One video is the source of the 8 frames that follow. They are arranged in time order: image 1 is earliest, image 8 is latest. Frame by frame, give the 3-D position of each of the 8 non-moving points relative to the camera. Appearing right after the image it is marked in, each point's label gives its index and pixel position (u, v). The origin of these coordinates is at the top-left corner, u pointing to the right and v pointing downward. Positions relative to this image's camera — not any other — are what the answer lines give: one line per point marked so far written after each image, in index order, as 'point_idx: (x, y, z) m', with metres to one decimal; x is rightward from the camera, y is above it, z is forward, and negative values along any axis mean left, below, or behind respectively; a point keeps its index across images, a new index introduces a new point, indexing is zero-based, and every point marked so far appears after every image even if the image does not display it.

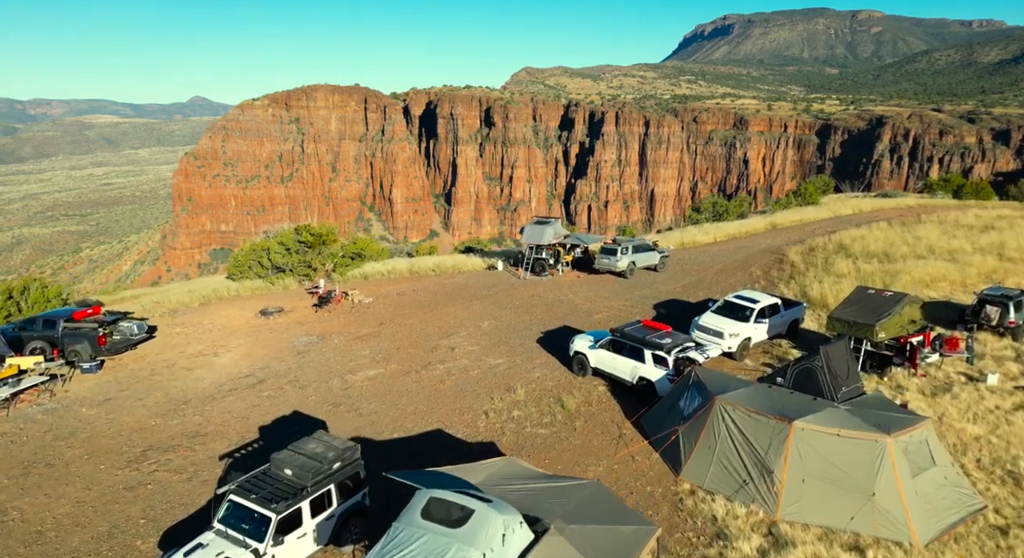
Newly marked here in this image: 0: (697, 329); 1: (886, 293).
0: (+5.1, -1.4, +16.9) m
1: (+9.6, -0.4, +15.7) m
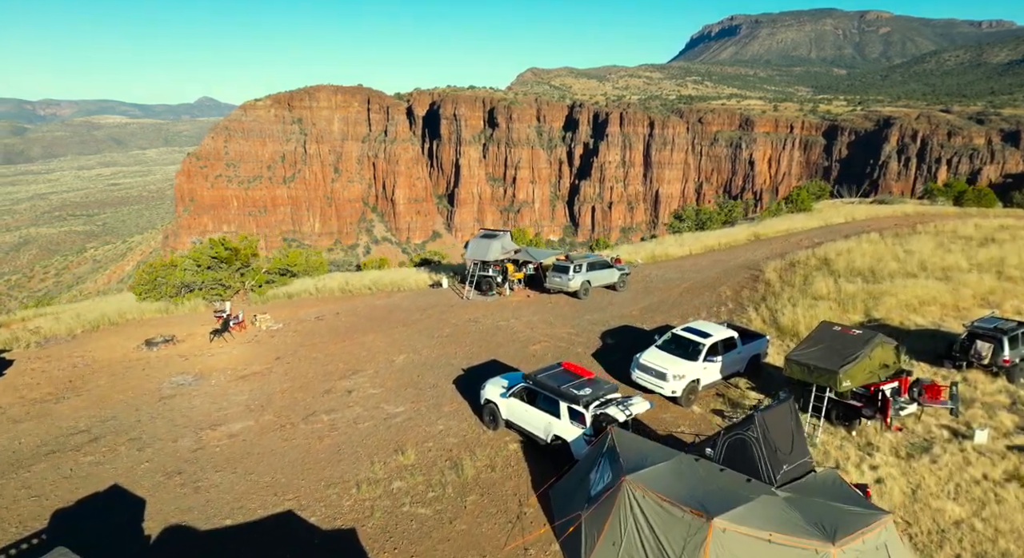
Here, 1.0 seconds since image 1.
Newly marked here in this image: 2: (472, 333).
0: (+3.1, -2.2, +14.6) m
1: (+7.5, -1.2, +13.4) m
2: (-0.8, -1.5, +17.6) m
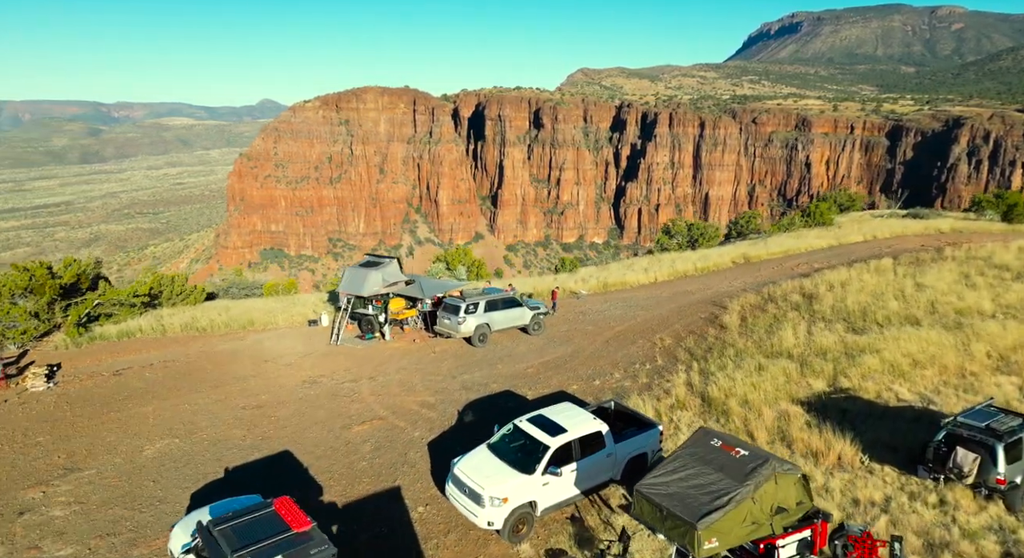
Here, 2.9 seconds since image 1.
0: (-1.0, -3.5, +10.3) m
1: (+3.4, -2.6, +8.9) m
2: (-4.7, -2.7, +13.6) m
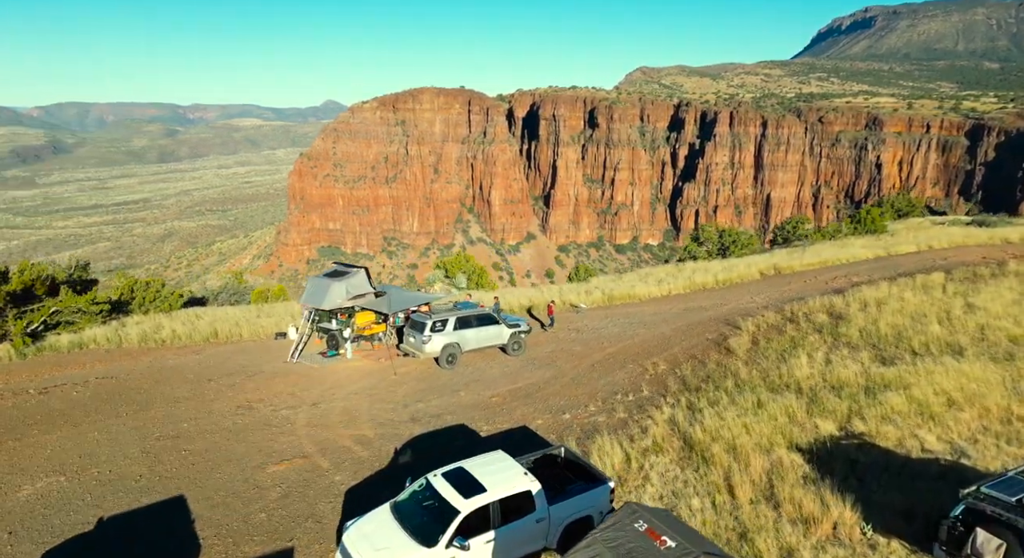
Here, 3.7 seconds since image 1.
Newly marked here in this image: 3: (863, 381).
0: (-2.4, -3.9, +8.7) m
1: (+1.9, -3.1, +7.0) m
2: (-5.9, -3.0, +12.3) m
3: (+9.7, -2.7, +16.7) m
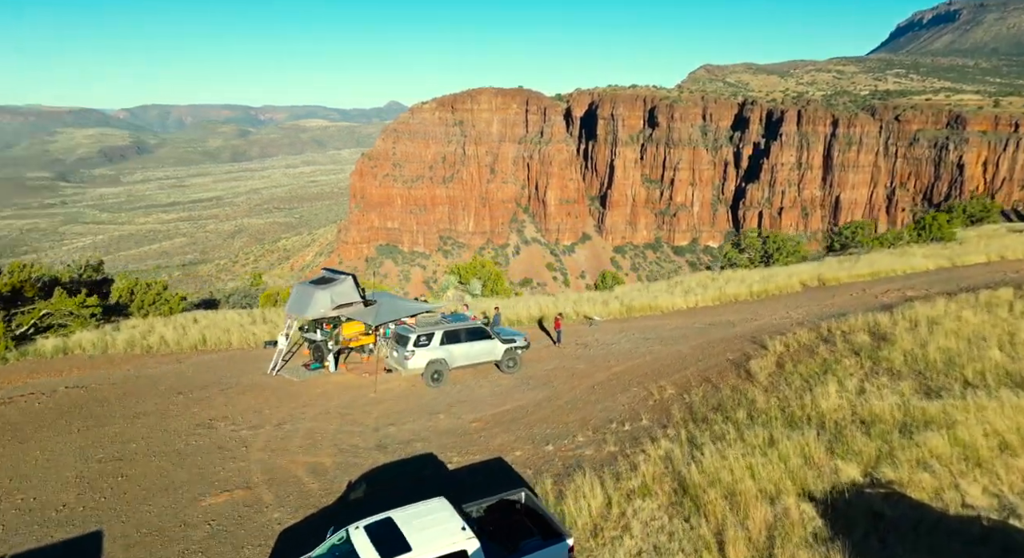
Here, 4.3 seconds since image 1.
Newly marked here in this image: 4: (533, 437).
0: (-3.3, -4.2, +7.7) m
1: (+0.8, -3.4, +5.6) m
2: (-6.5, -3.3, +11.5) m
3: (+9.4, -3.3, +14.7) m
4: (+0.5, -3.5, +13.4) m
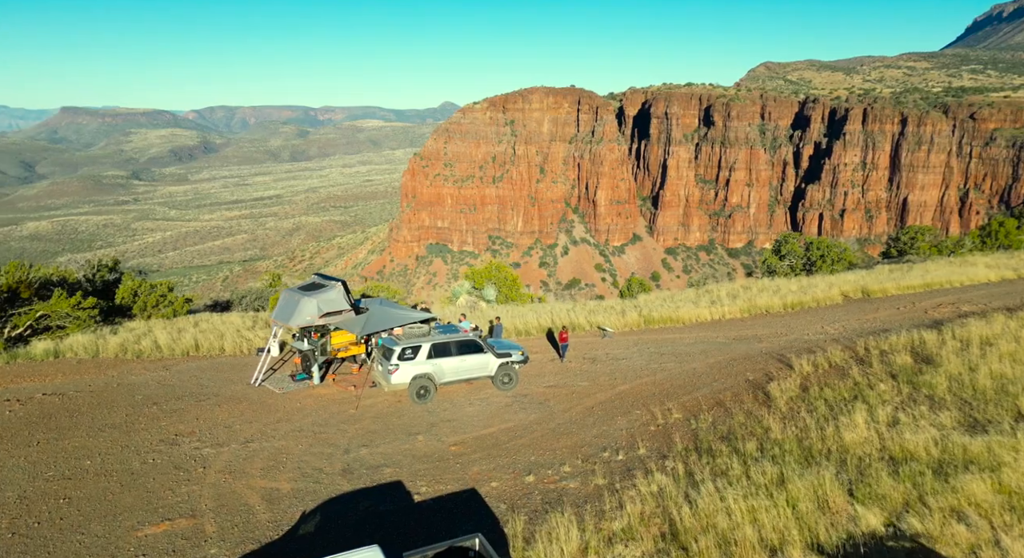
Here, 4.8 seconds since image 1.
0: (-4.2, -4.4, +6.9) m
1: (-0.1, -3.7, +4.6) m
2: (-7.0, -3.4, +11.0) m
3: (+9.1, -3.7, +13.0) m
4: (+0.1, -3.7, +12.3) m
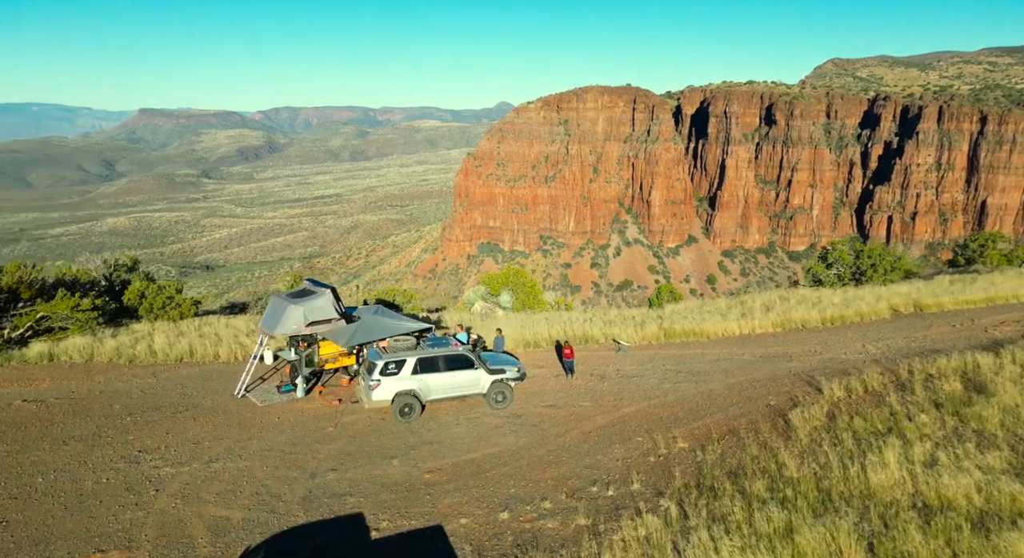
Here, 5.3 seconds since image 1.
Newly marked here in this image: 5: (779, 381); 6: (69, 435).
0: (-5.0, -4.6, +6.2) m
1: (-1.2, -4.0, +3.6) m
2: (-7.5, -3.6, +10.5) m
3: (+8.7, -4.1, +11.2) m
4: (-0.4, -4.0, +11.3) m
5: (+7.8, -2.9, +17.7) m
6: (-8.9, -3.1, +12.2) m
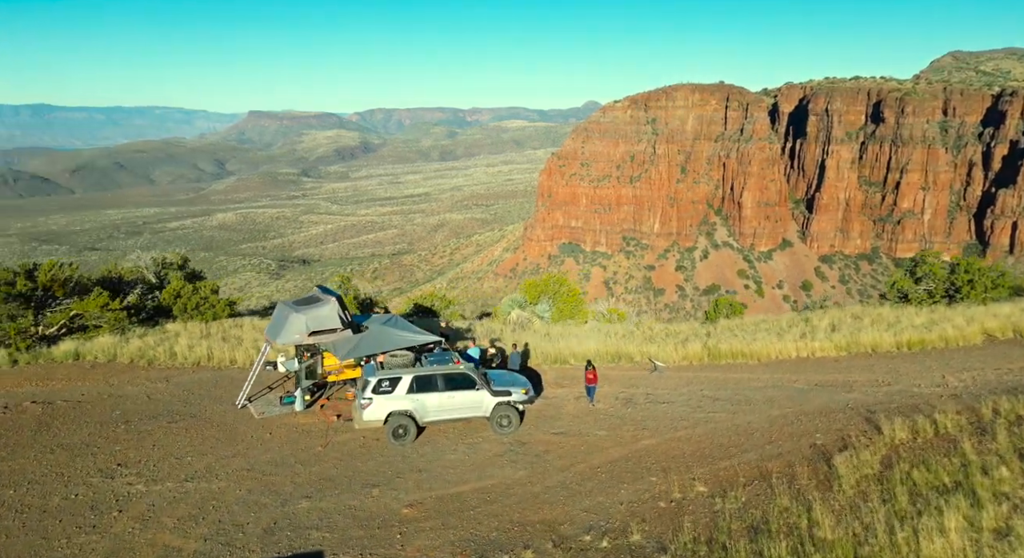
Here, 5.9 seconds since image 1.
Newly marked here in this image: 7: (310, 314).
0: (-5.9, -4.8, +5.8) m
1: (-2.4, -4.3, +2.7) m
2: (-7.9, -3.8, +10.3) m
3: (+8.3, -4.7, +9.1) m
4: (-0.7, -4.4, +10.2) m
5: (+8.2, -3.4, +15.5) m
6: (-9.0, -3.3, +12.2) m
7: (-4.7, -0.9, +14.6) m
